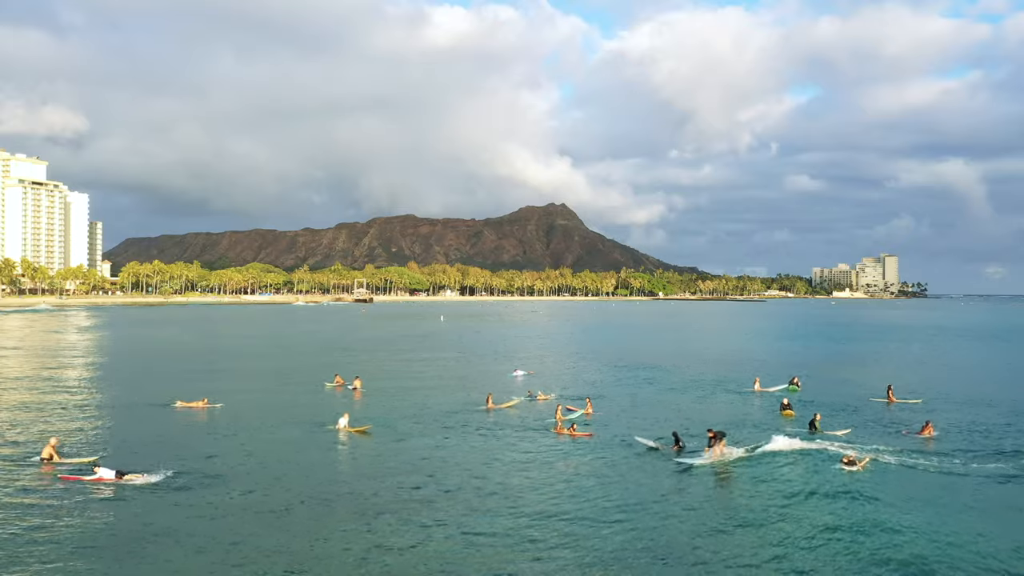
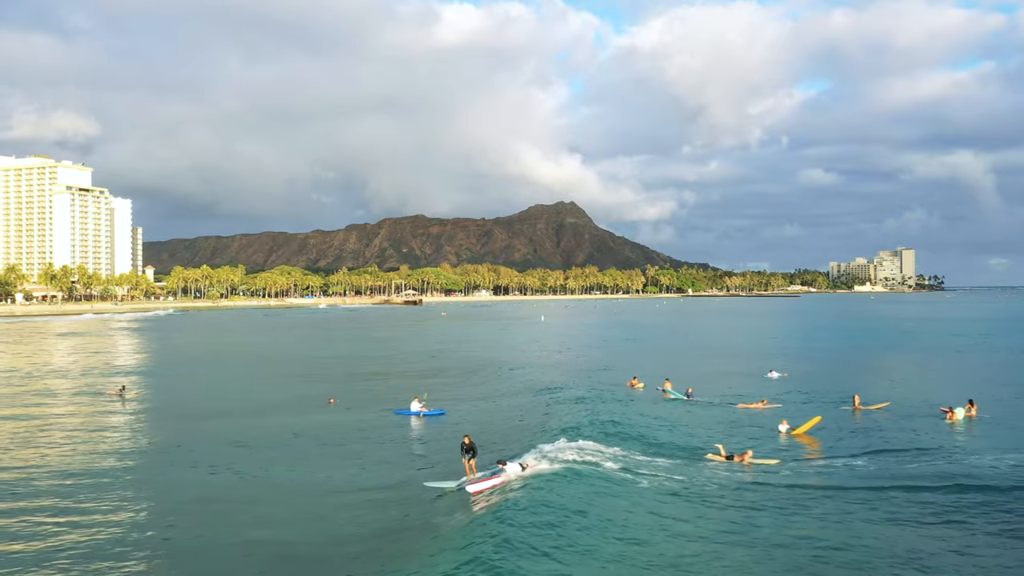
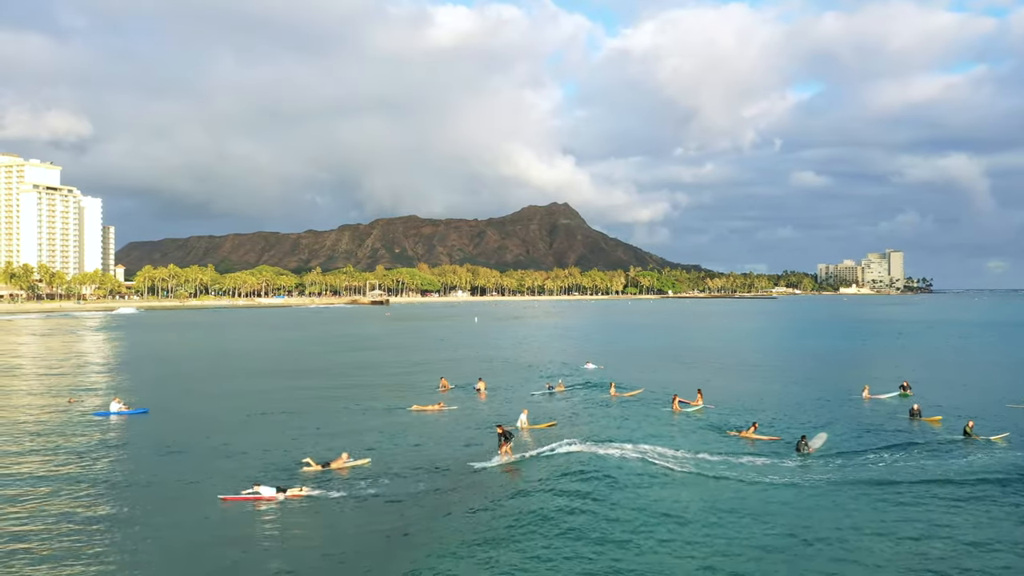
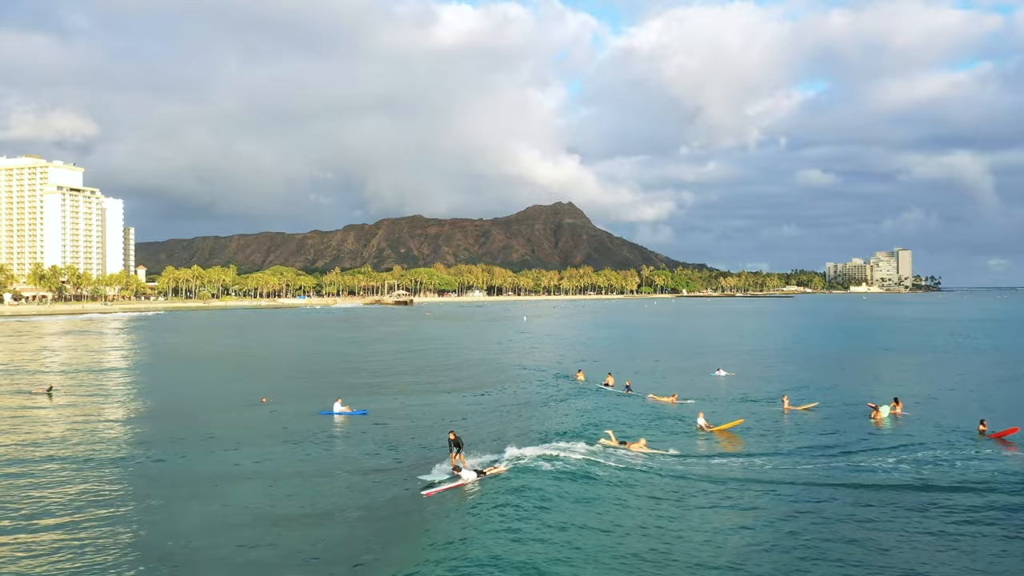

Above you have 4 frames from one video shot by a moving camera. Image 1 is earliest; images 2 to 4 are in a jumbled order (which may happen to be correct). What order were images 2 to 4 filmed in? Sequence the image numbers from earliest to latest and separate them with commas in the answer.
3, 4, 2
